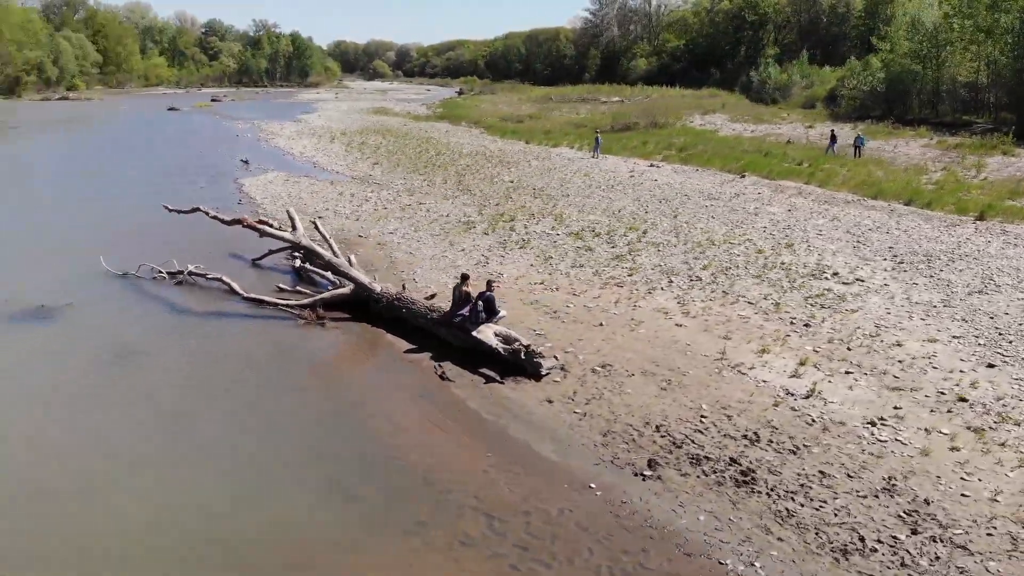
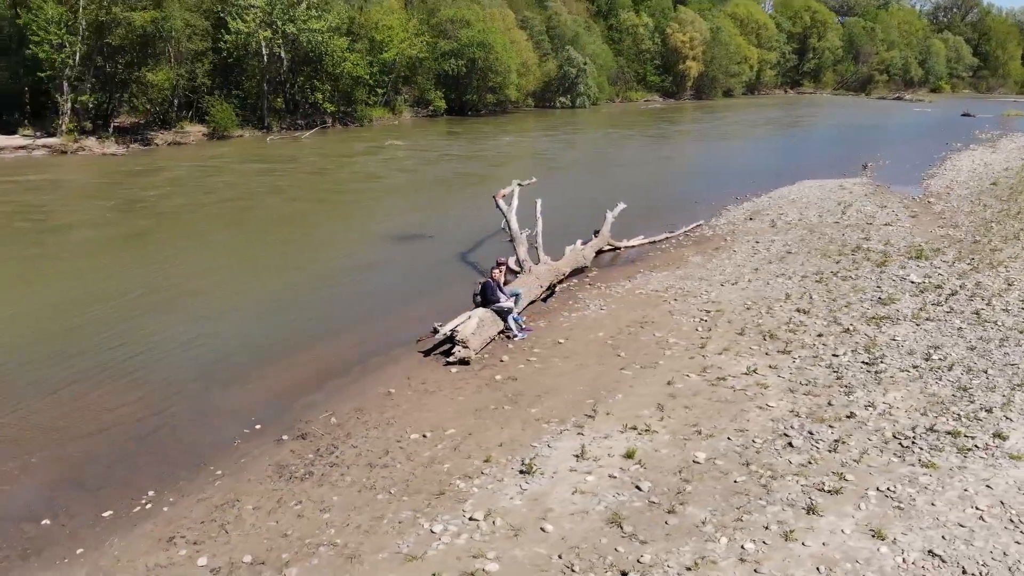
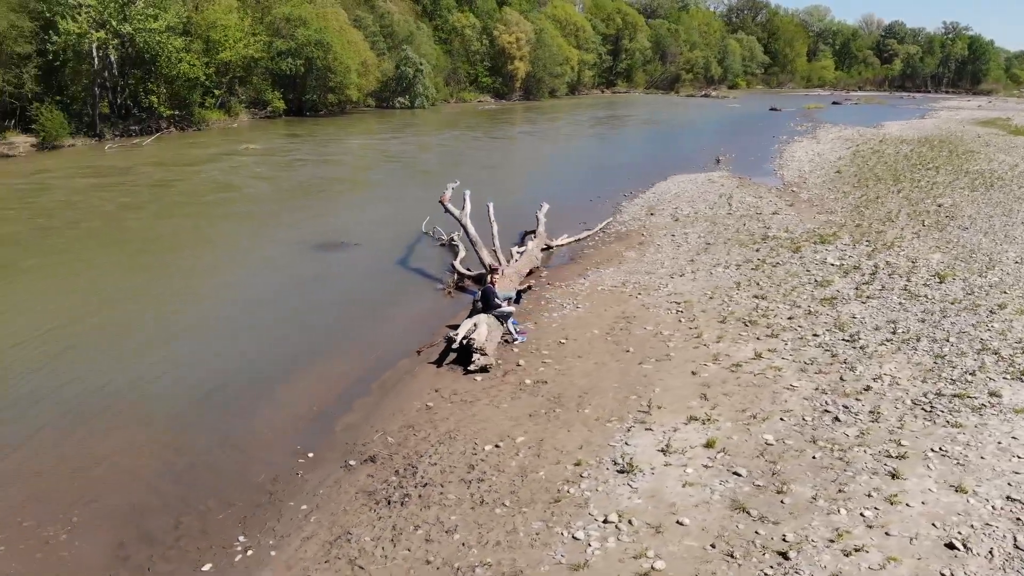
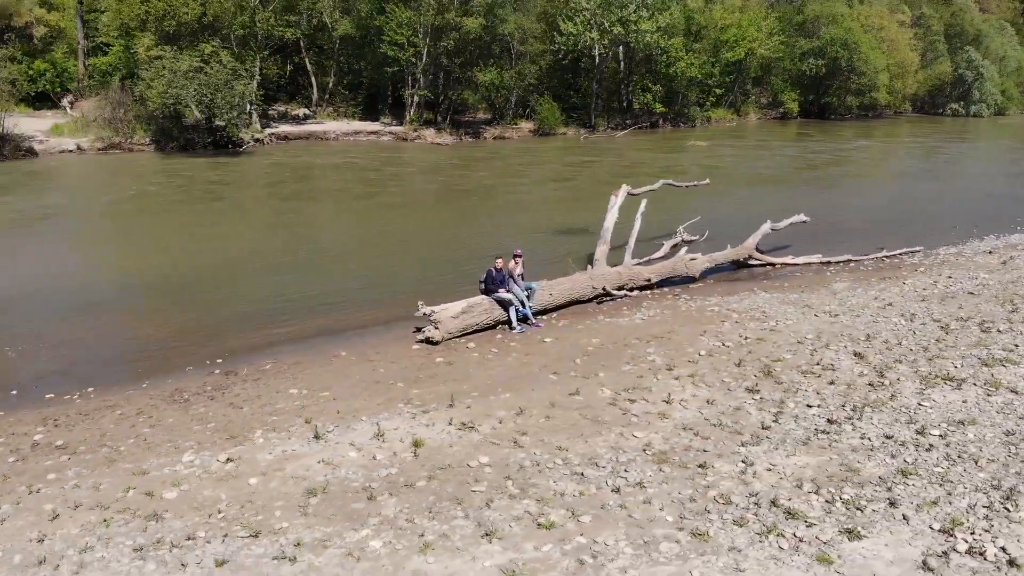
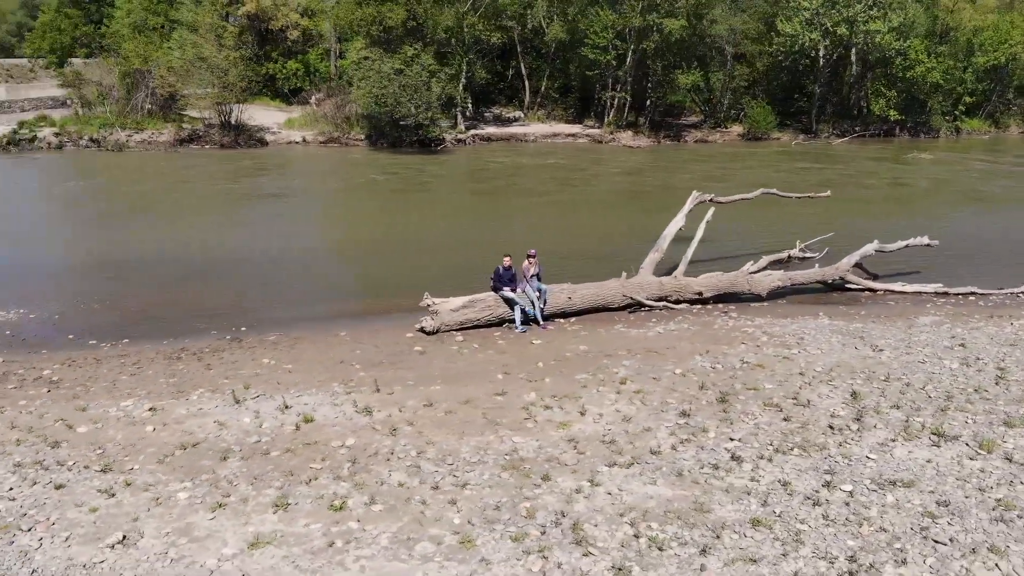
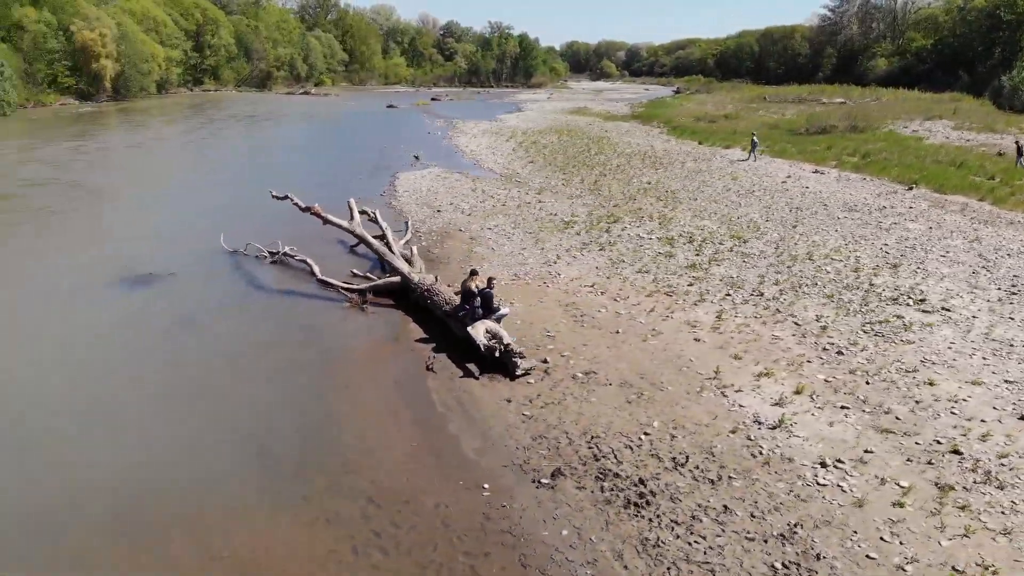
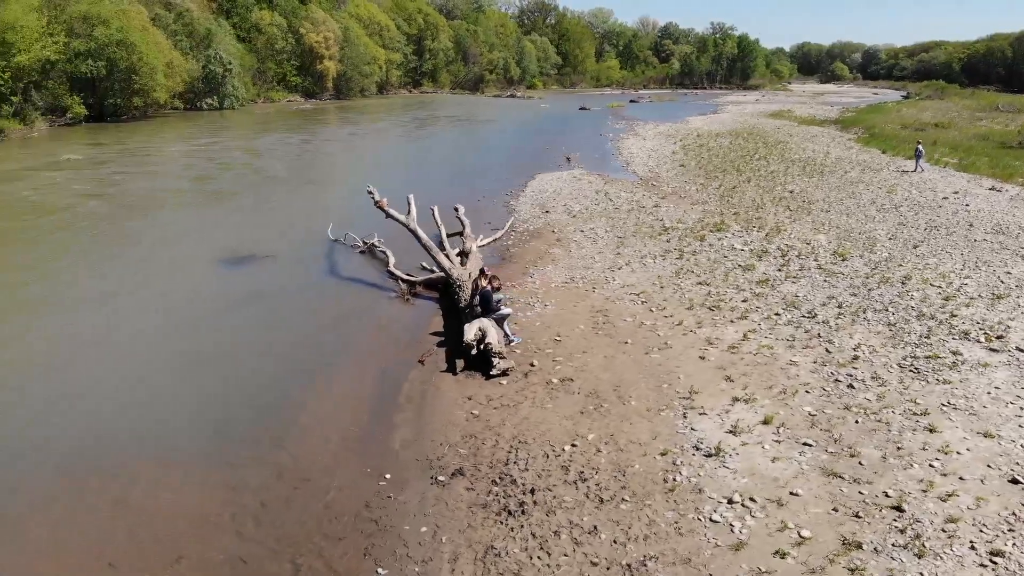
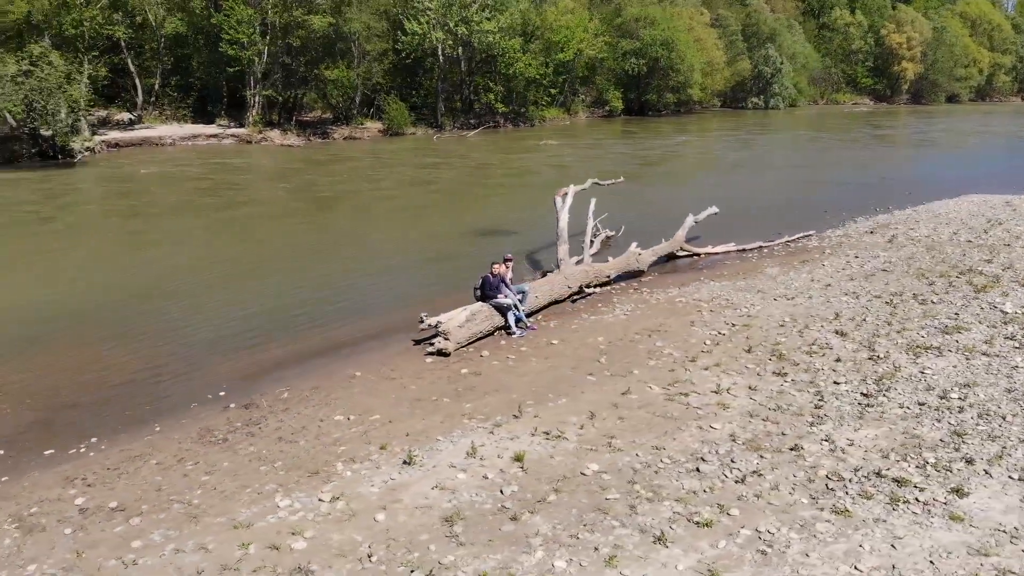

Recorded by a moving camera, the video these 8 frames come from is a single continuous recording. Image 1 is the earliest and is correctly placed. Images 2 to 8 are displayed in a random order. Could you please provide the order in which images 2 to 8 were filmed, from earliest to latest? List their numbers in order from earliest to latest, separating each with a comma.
6, 7, 3, 2, 8, 4, 5
